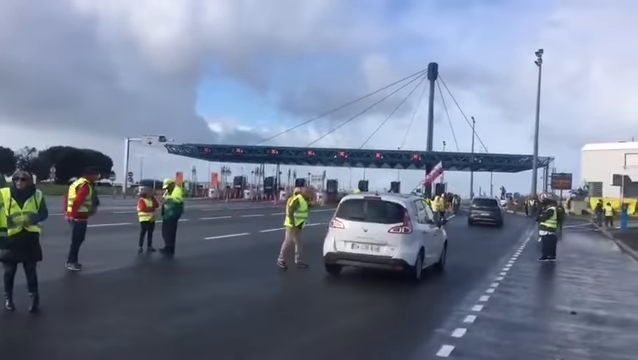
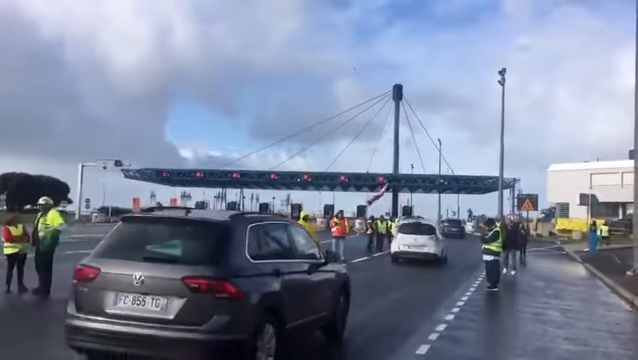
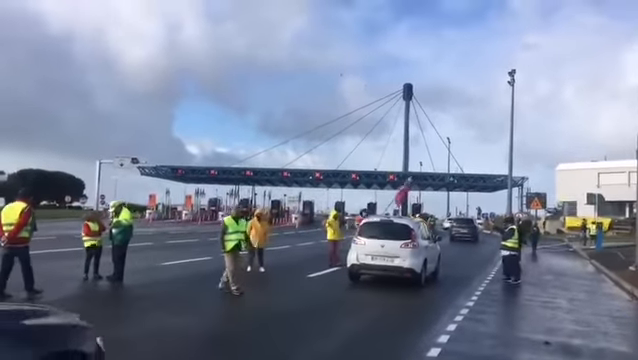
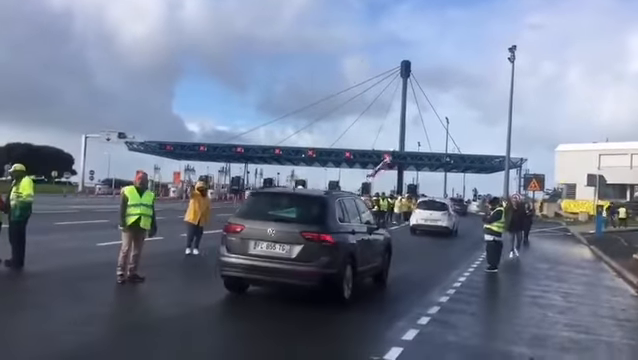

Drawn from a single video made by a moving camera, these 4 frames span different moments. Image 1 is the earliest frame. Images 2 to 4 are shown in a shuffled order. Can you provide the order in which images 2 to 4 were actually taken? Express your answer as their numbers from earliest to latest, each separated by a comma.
3, 2, 4
